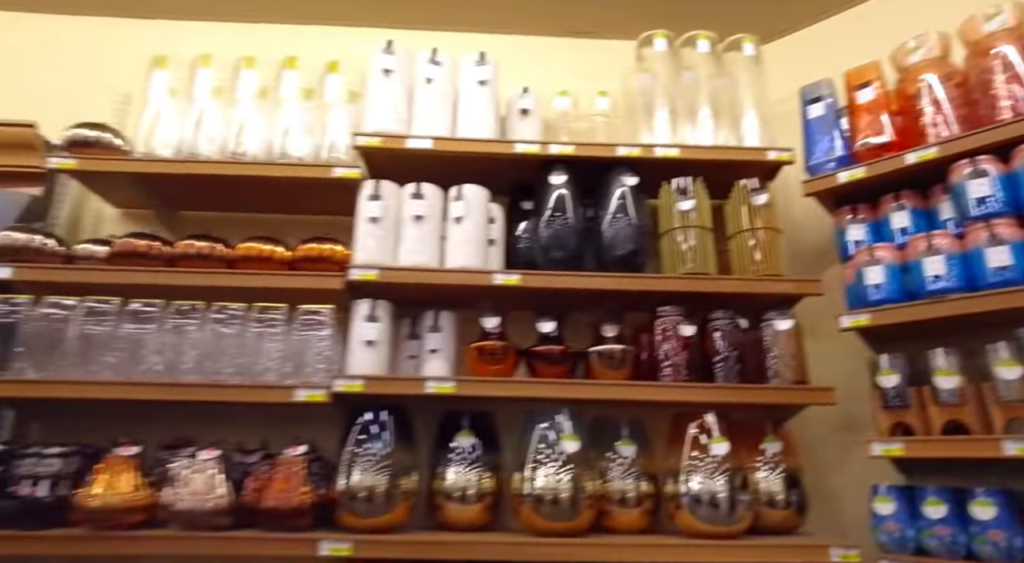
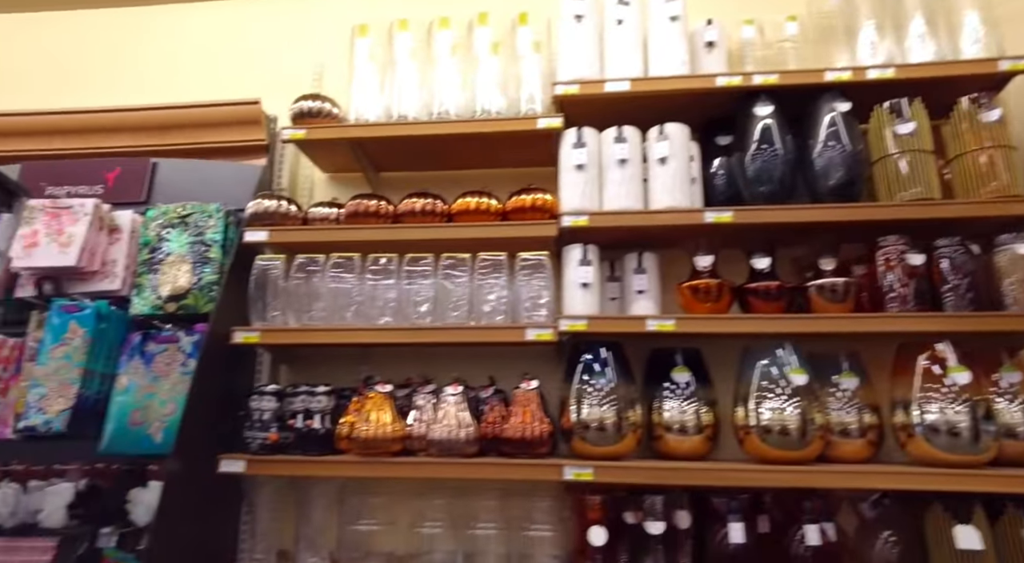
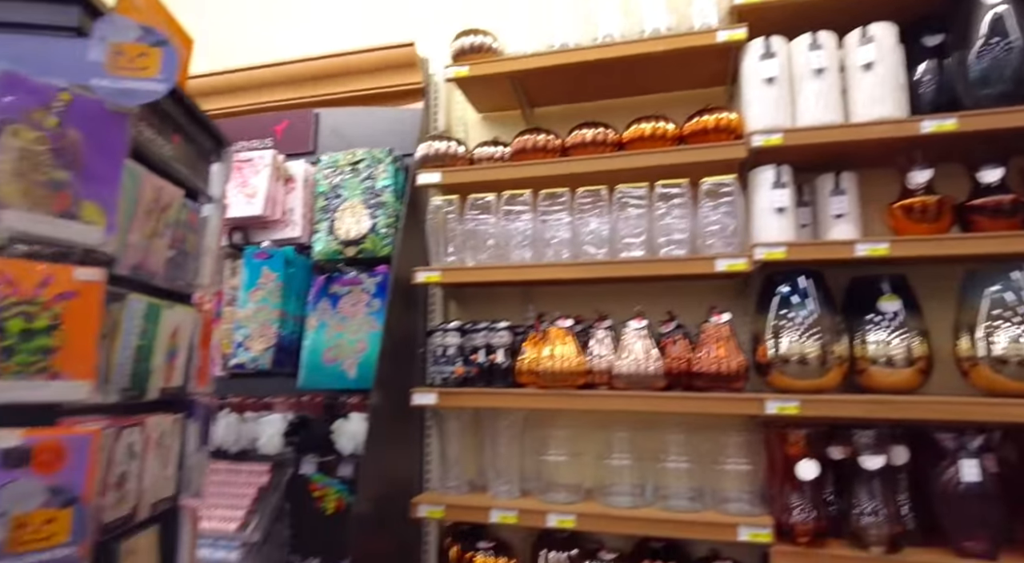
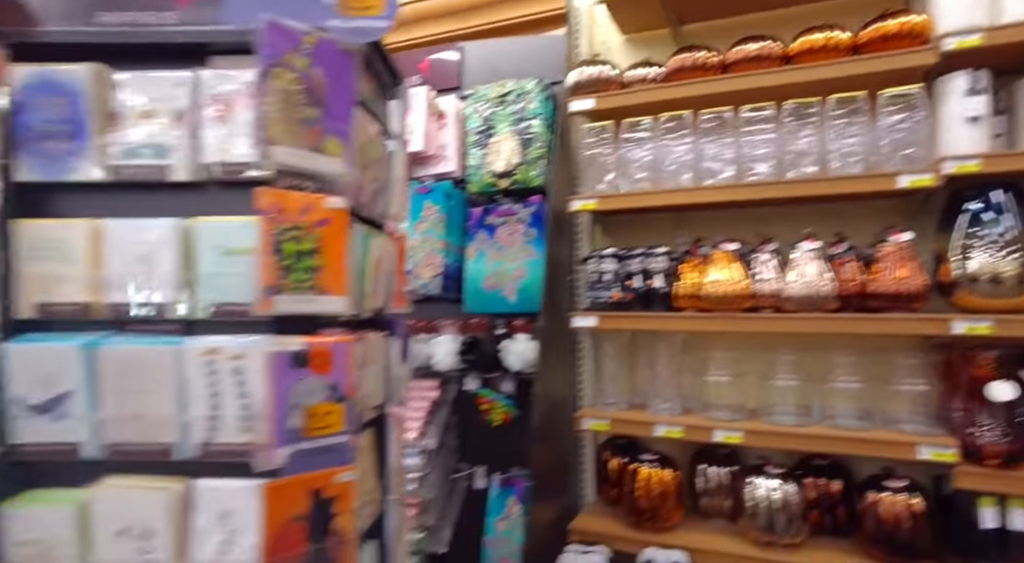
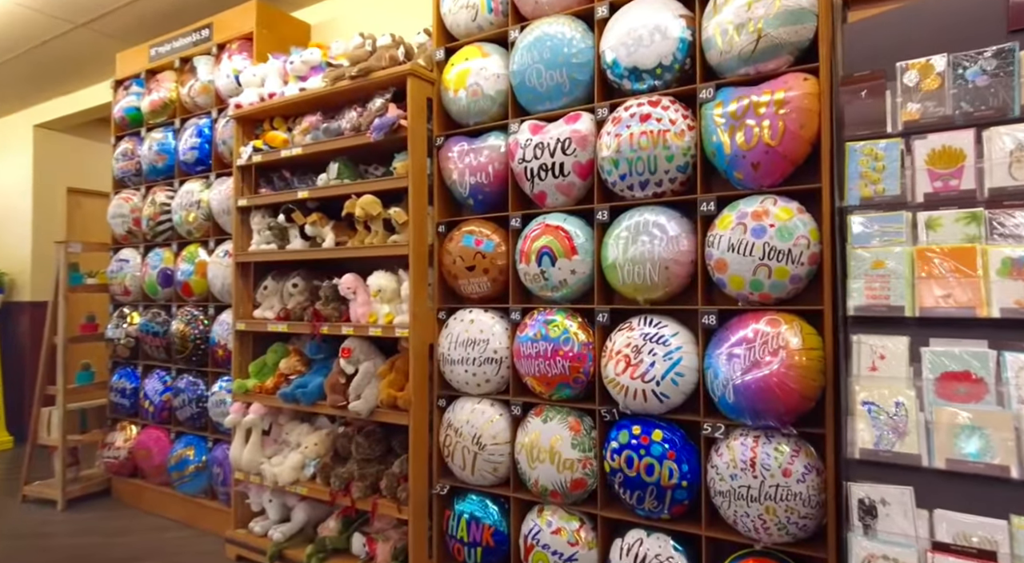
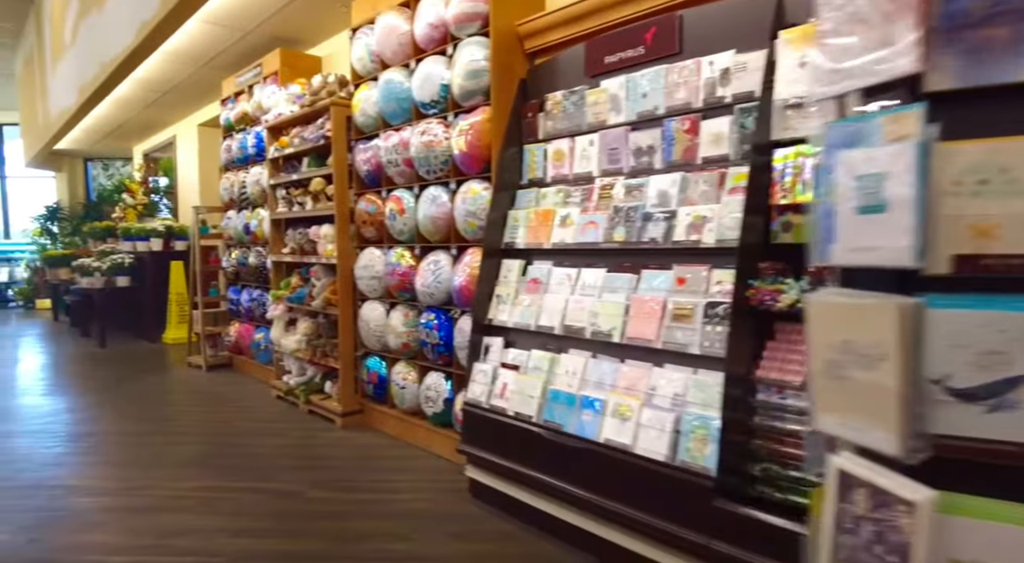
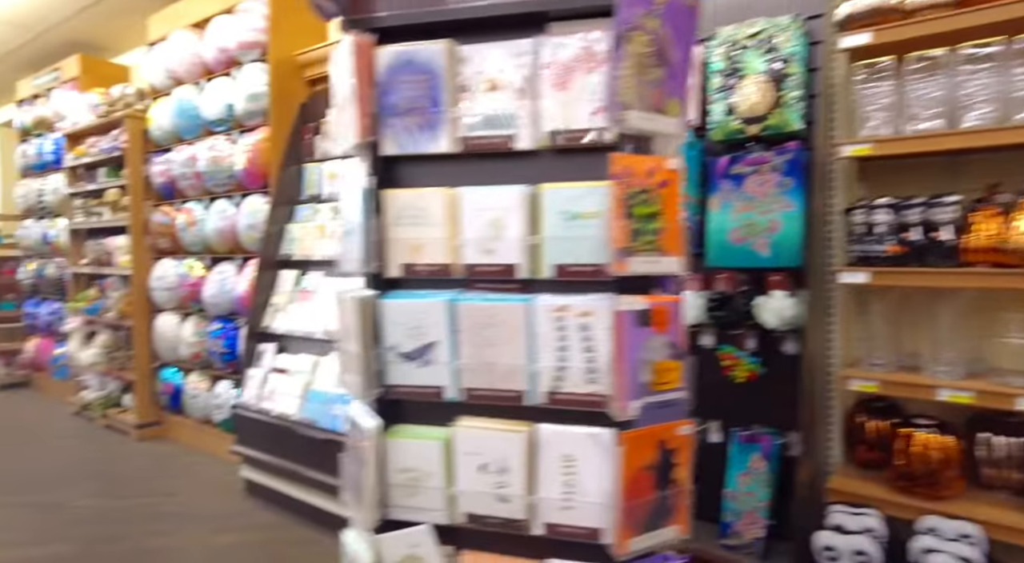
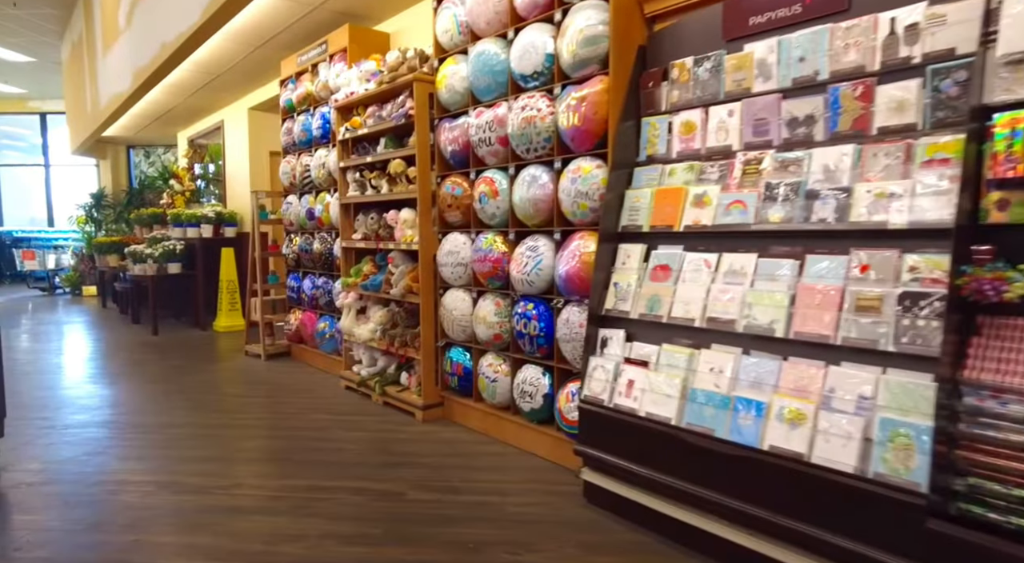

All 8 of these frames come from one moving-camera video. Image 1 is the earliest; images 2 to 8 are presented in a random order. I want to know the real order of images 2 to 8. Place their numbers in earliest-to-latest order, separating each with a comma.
2, 3, 4, 7, 6, 8, 5
